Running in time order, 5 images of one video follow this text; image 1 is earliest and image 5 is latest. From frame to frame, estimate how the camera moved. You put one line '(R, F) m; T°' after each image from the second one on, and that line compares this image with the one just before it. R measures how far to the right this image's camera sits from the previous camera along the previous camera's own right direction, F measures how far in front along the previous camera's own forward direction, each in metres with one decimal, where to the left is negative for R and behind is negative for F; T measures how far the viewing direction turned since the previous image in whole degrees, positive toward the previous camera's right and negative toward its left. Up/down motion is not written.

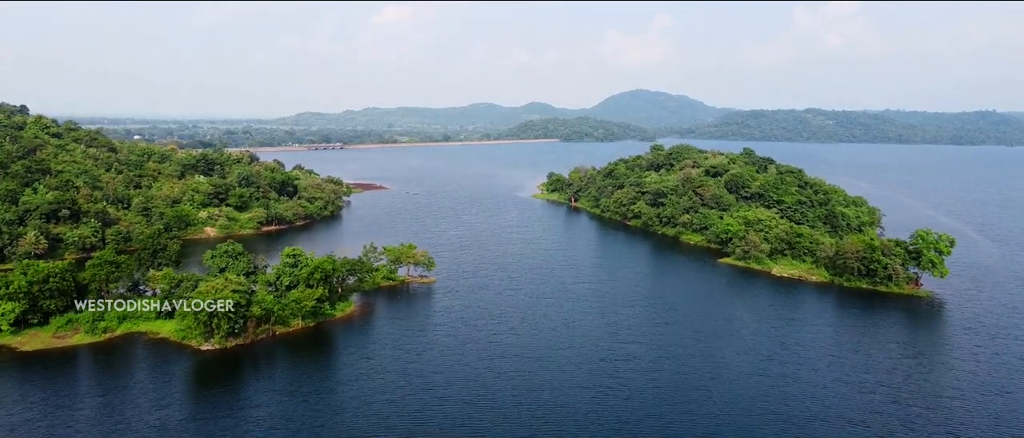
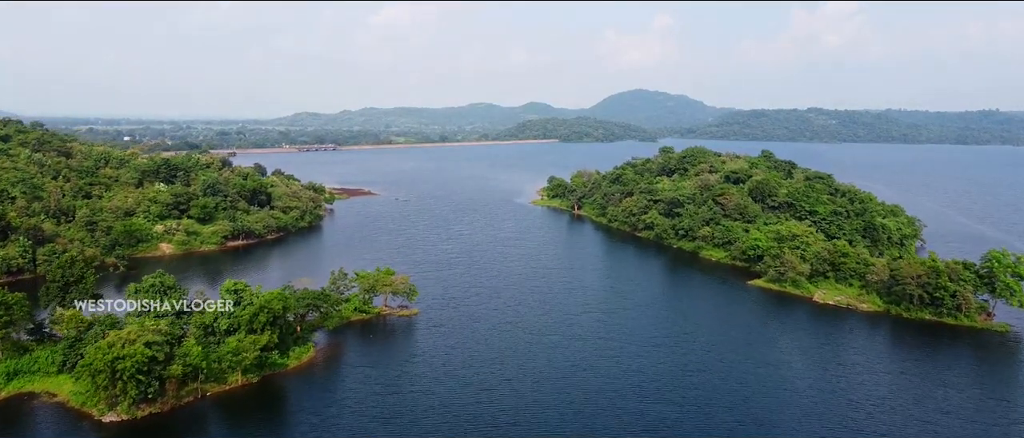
(+0.1, +5.7) m; 0°
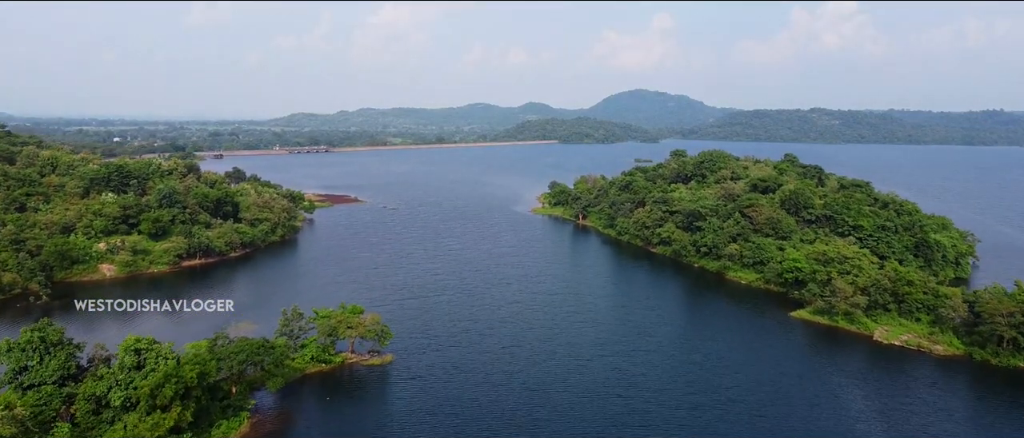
(+0.1, +5.8) m; 0°
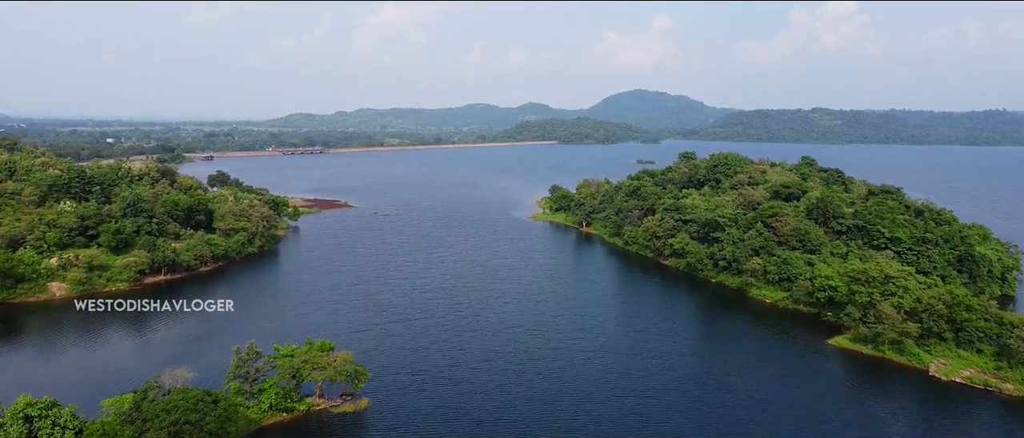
(0.0, +3.8) m; 0°
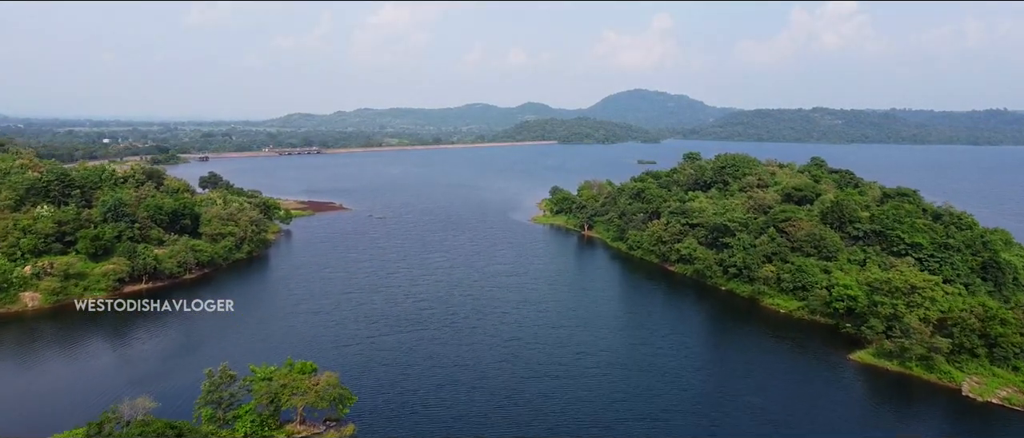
(0.0, +1.8) m; 0°
